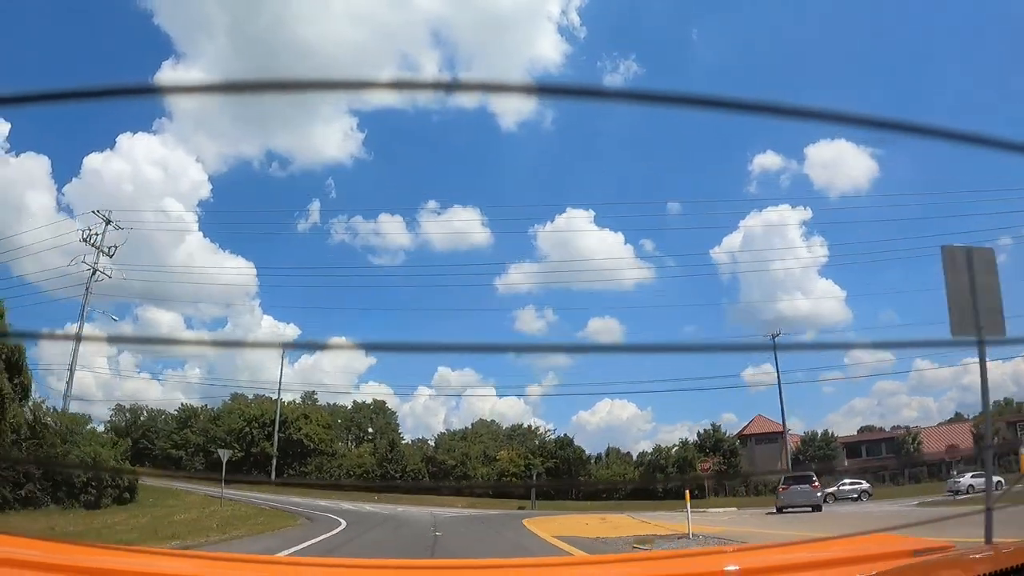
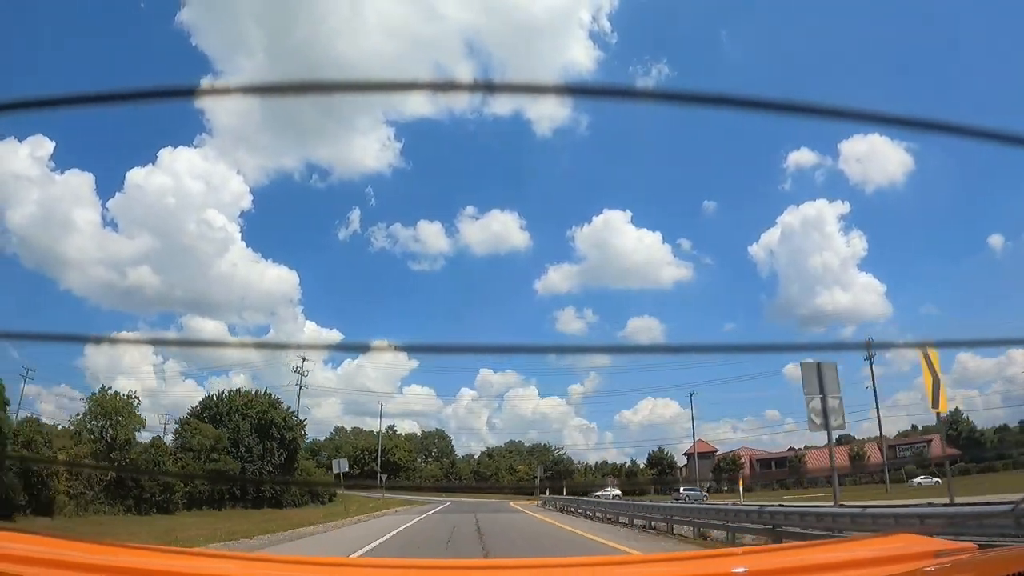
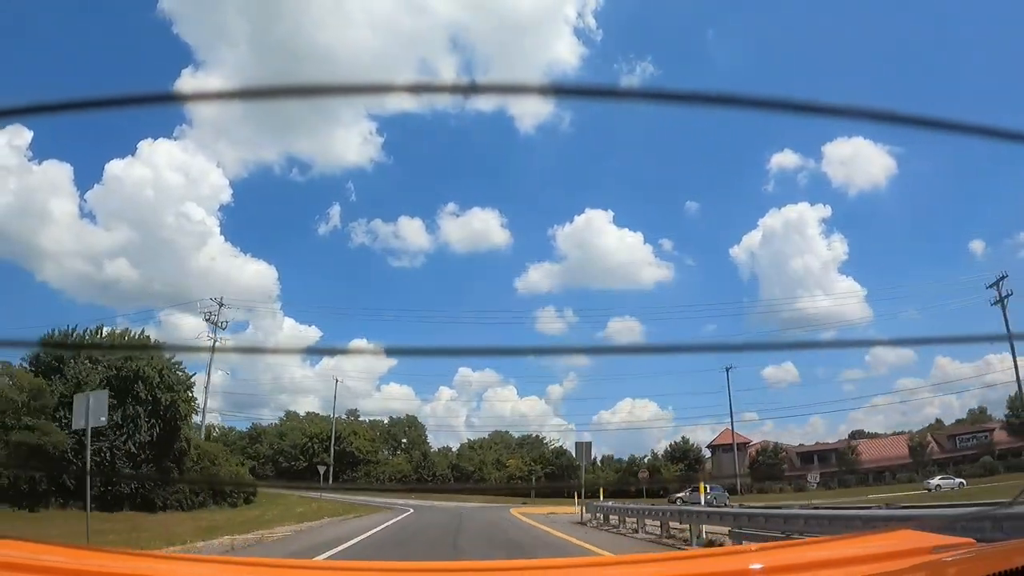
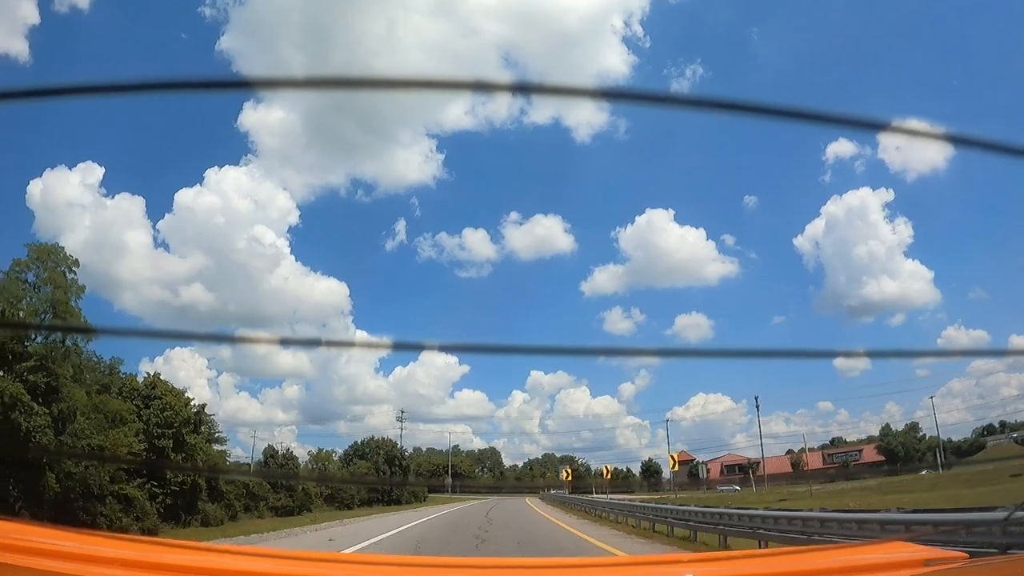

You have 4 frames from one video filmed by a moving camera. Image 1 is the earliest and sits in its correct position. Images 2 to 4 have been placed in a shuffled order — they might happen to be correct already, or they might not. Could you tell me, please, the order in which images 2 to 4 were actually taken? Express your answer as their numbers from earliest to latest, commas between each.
3, 2, 4
